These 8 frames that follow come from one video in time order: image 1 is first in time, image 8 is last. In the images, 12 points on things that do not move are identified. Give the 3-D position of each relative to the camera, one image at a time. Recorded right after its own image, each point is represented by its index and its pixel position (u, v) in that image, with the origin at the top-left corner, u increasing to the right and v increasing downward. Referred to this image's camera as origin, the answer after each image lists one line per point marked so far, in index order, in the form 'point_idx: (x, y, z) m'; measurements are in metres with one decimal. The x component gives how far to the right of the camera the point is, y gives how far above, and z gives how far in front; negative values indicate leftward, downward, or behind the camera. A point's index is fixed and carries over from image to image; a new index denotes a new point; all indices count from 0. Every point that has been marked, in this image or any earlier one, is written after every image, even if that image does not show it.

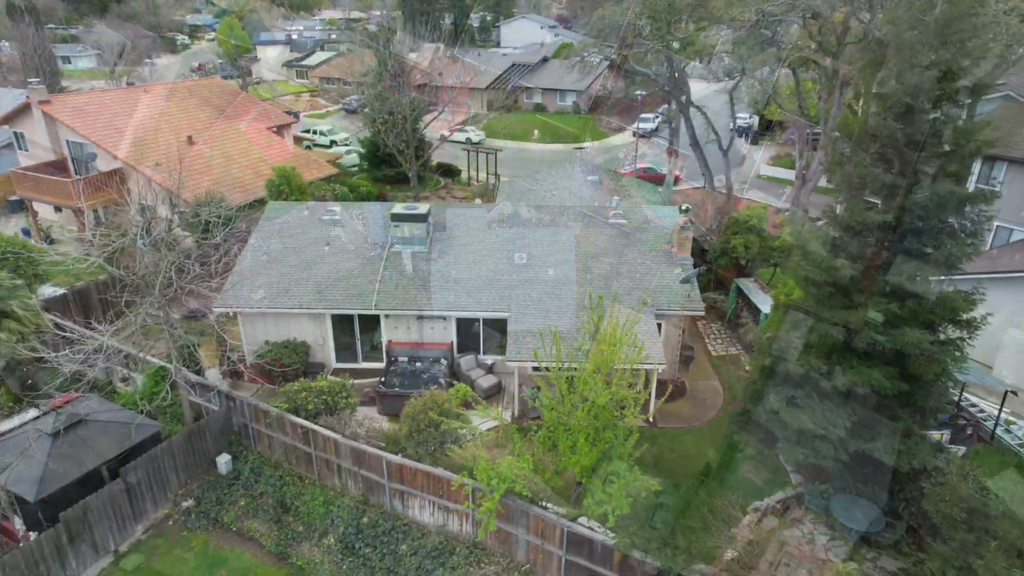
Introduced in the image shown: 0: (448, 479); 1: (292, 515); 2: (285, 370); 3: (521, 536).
0: (-0.9, -2.9, +9.3) m
1: (-3.7, -3.8, +10.4) m
2: (-4.8, -1.7, +13.0) m
3: (+0.1, -3.6, +8.9) m
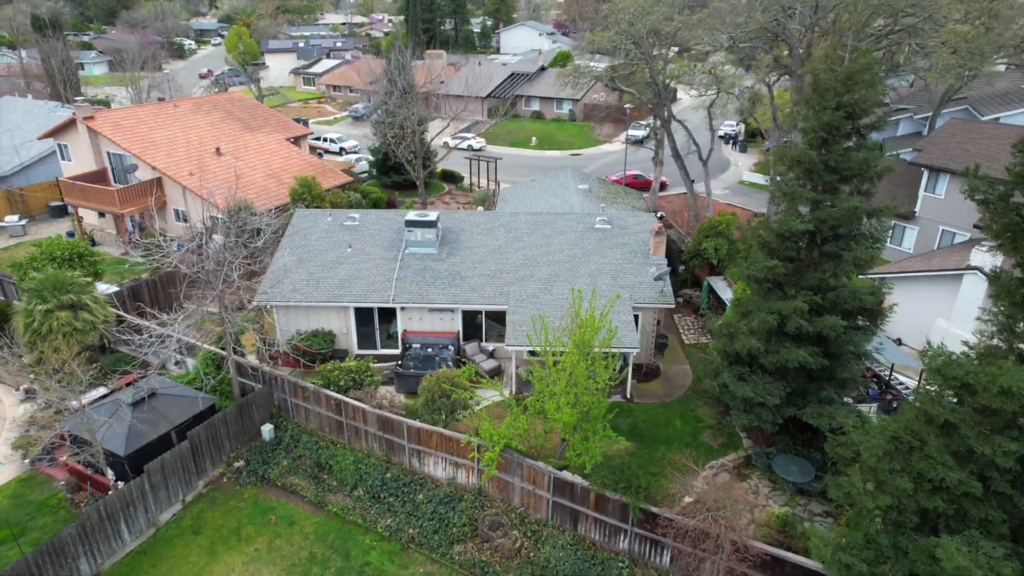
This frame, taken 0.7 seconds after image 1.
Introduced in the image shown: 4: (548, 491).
0: (-1.0, -2.8, +11.5) m
1: (-3.8, -3.7, +12.5) m
2: (-4.8, -1.7, +15.2) m
3: (+0.1, -3.5, +11.1) m
4: (+0.6, -3.6, +10.7) m
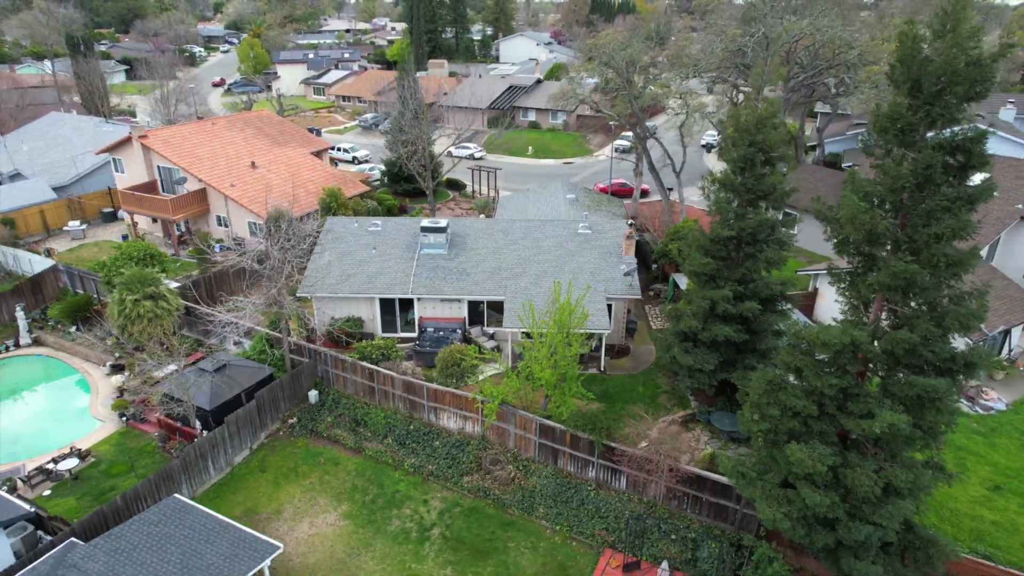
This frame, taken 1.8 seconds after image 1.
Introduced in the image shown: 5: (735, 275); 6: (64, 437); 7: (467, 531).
0: (-1.1, -2.7, +14.9) m
1: (-3.9, -3.6, +16.0) m
2: (-4.9, -1.5, +18.6) m
3: (0.0, -3.4, +14.5) m
4: (+0.5, -3.4, +14.1) m
5: (+5.3, +0.3, +14.6) m
6: (-11.9, -3.9, +16.2) m
7: (-1.0, -5.2, +13.2) m
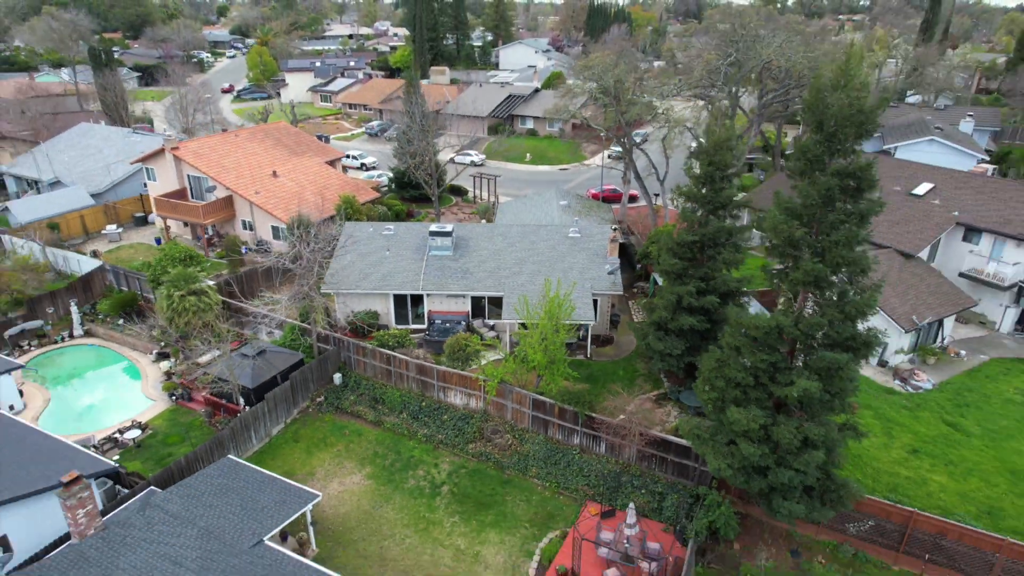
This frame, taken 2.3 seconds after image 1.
0: (-1.1, -2.6, +17.5) m
1: (-4.0, -3.5, +18.5) m
2: (-5.0, -1.4, +21.2) m
3: (-0.1, -3.3, +17.1) m
4: (+0.5, -3.3, +16.7) m
5: (+5.2, +0.4, +17.2) m
6: (-11.9, -3.8, +18.8) m
7: (-1.0, -5.1, +15.7) m
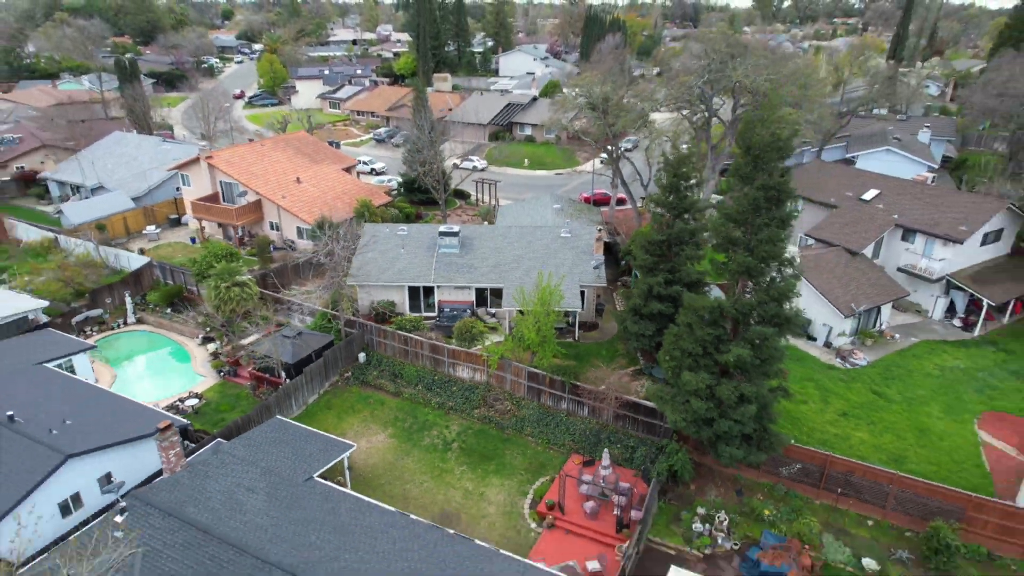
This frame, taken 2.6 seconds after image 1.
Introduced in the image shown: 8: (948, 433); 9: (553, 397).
0: (-1.2, -2.3, +20.8) m
1: (-4.0, -3.2, +21.8) m
2: (-5.1, -1.1, +24.5) m
3: (-0.1, -3.0, +20.4) m
4: (+0.4, -3.0, +20.0) m
5: (+5.2, +0.7, +20.5) m
6: (-12.0, -3.5, +22.1) m
7: (-1.1, -4.8, +19.0) m
8: (+12.9, -4.2, +18.1) m
9: (+1.3, -3.5, +19.6) m
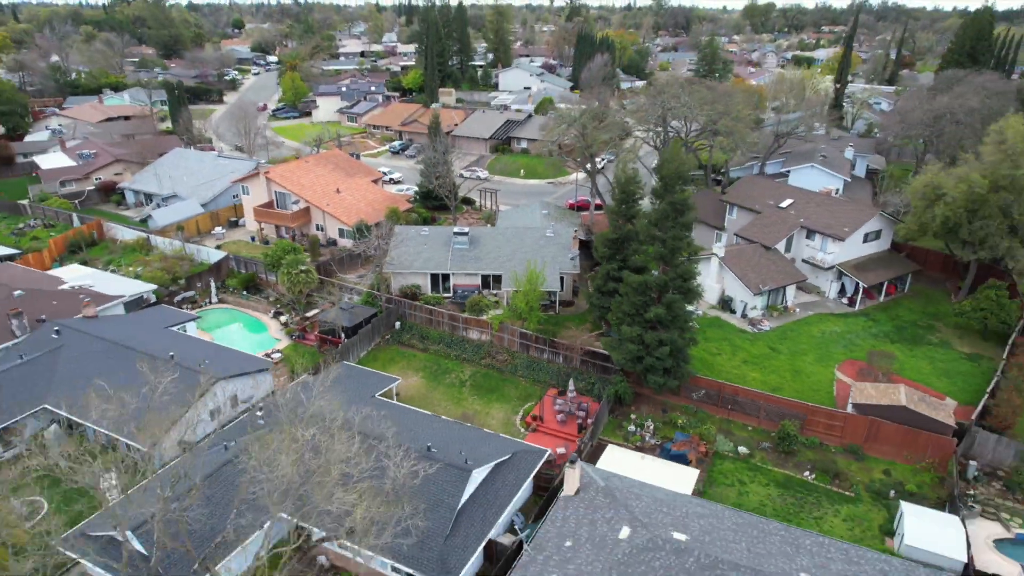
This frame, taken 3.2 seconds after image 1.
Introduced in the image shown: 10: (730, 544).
0: (-1.4, -1.6, +28.5) m
1: (-4.2, -2.5, +29.6) m
2: (-5.2, -0.4, +32.2) m
3: (-0.3, -2.3, +28.1) m
4: (+0.3, -2.3, +27.8) m
5: (+5.0, +1.4, +28.3) m
6: (-12.1, -2.8, +29.8) m
7: (-1.2, -4.1, +26.8) m
8: (+12.8, -3.5, +25.9) m
9: (+1.2, -2.8, +27.3) m
10: (+5.7, -6.6, +16.1) m
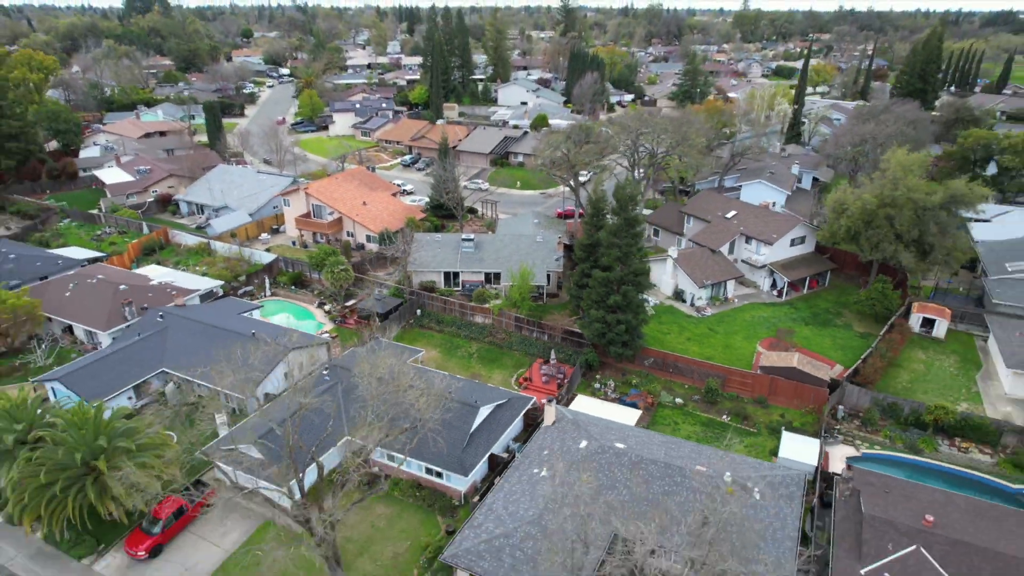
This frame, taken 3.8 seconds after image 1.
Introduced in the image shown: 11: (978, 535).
0: (-1.5, -1.3, +36.5) m
1: (-4.4, -2.2, +37.5) m
2: (-5.4, -0.1, +40.2) m
3: (-0.5, -2.0, +36.1) m
4: (+0.1, -2.0, +35.7) m
5: (+4.8, +1.7, +36.2) m
6: (-12.3, -2.5, +37.8) m
7: (-1.4, -3.8, +34.7) m
8: (+12.6, -3.2, +33.8) m
9: (+1.0, -2.4, +35.3) m
10: (+5.5, -6.2, +24.0) m
11: (+15.1, -8.0, +19.9) m
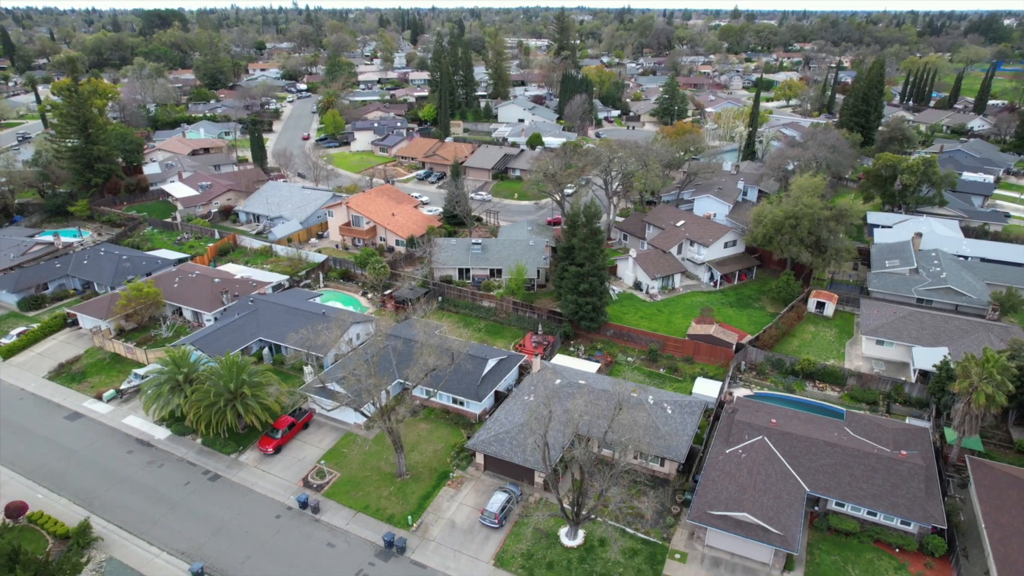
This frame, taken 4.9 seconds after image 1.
0: (-1.7, -0.7, +48.4) m
1: (-4.5, -1.6, +49.4) m
2: (-5.5, +0.5, +52.1) m
3: (-0.6, -1.3, +48.0) m
4: (-0.1, -1.4, +47.6) m
5: (+4.7, +2.4, +48.1) m
6: (-12.5, -1.9, +49.7) m
7: (-1.5, -3.2, +46.6) m
8: (+12.5, -2.5, +45.7) m
9: (+0.9, -1.8, +47.2) m
10: (+5.4, -5.6, +36.0) m
11: (+15.0, -7.4, +31.8) m
